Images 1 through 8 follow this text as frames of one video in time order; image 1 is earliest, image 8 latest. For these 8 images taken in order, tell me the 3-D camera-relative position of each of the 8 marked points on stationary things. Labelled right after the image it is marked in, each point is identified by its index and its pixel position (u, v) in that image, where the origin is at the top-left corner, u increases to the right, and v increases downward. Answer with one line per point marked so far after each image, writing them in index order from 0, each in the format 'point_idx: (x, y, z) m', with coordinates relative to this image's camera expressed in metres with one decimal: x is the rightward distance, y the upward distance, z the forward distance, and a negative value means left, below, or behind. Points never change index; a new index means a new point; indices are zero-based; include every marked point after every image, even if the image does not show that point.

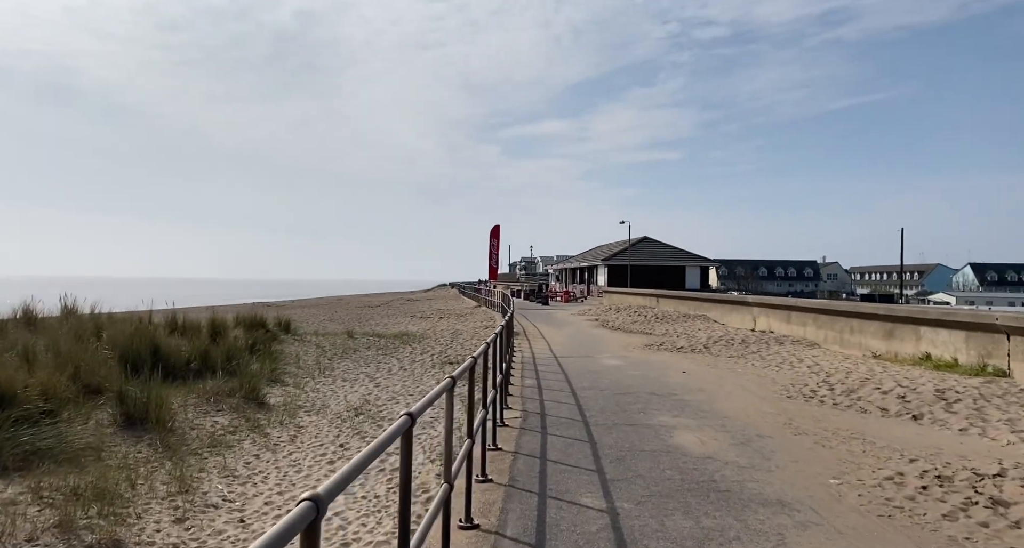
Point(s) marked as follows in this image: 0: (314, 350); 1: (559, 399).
0: (-5.0, -1.9, +15.5) m
1: (+0.6, -1.6, +8.1) m
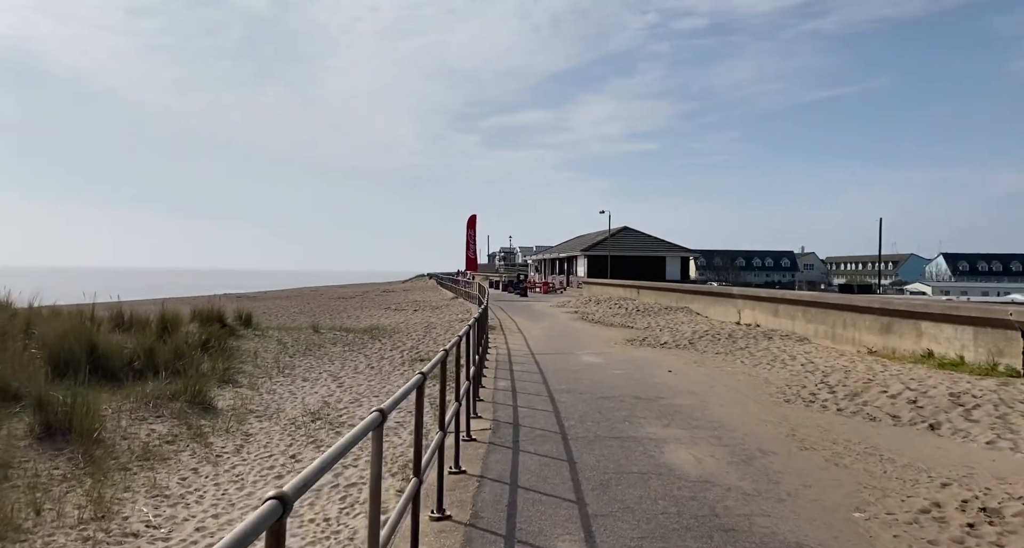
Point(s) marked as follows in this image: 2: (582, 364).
0: (-5.6, -1.7, +14.5) m
1: (+0.3, -1.5, +7.3) m
2: (+1.2, -1.6, +10.6) m
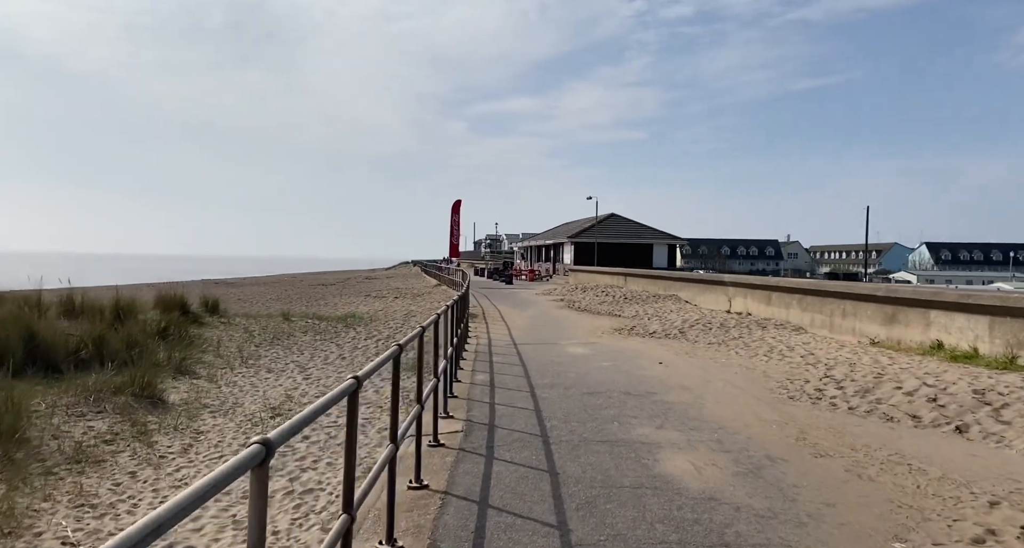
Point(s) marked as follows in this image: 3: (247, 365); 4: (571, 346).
0: (-6.0, -1.3, +13.6) m
1: (0.0, -1.4, +6.6) m
2: (+0.9, -1.3, +9.9) m
3: (-4.9, -1.7, +11.4) m
4: (+1.0, -1.3, +11.0) m
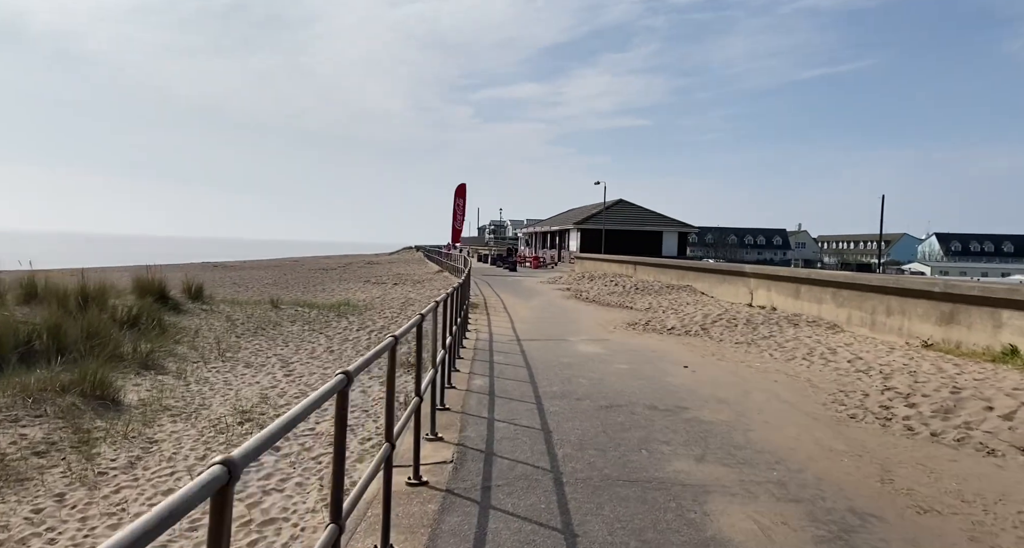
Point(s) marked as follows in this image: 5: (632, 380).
0: (-5.9, -1.0, +12.6) m
1: (+0.1, -1.3, +5.5) m
2: (+0.9, -1.2, +8.8) m
3: (-4.8, -1.4, +10.4) m
4: (+1.1, -1.1, +9.9) m
5: (+1.4, -1.2, +7.0) m
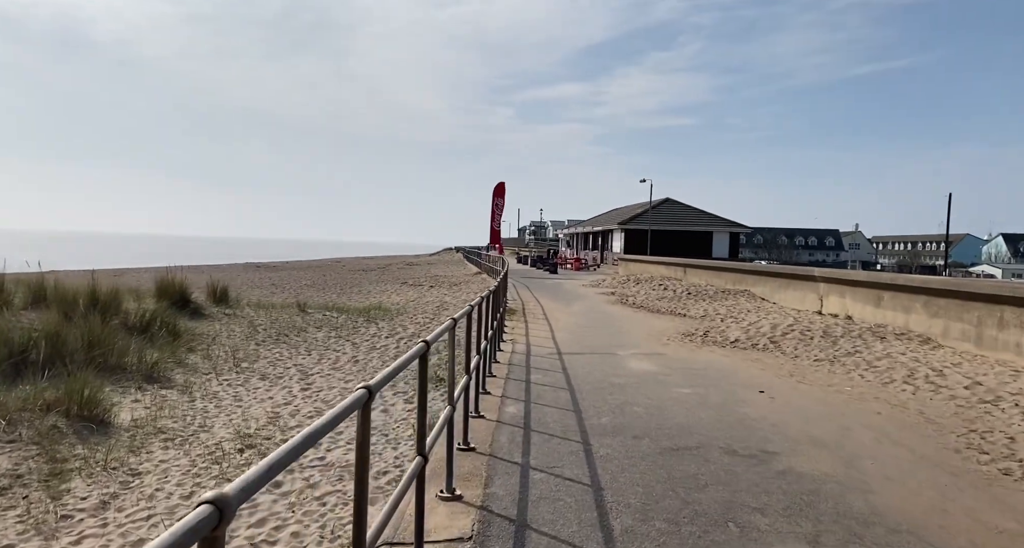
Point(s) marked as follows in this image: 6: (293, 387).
0: (-5.1, -1.1, +11.8) m
1: (+0.3, -1.3, +4.4) m
2: (+1.4, -1.2, +7.6) m
3: (-4.2, -1.5, +9.5) m
4: (+1.7, -1.2, +8.6) m
5: (+1.7, -1.3, +5.8) m
6: (-3.2, -1.6, +9.0) m
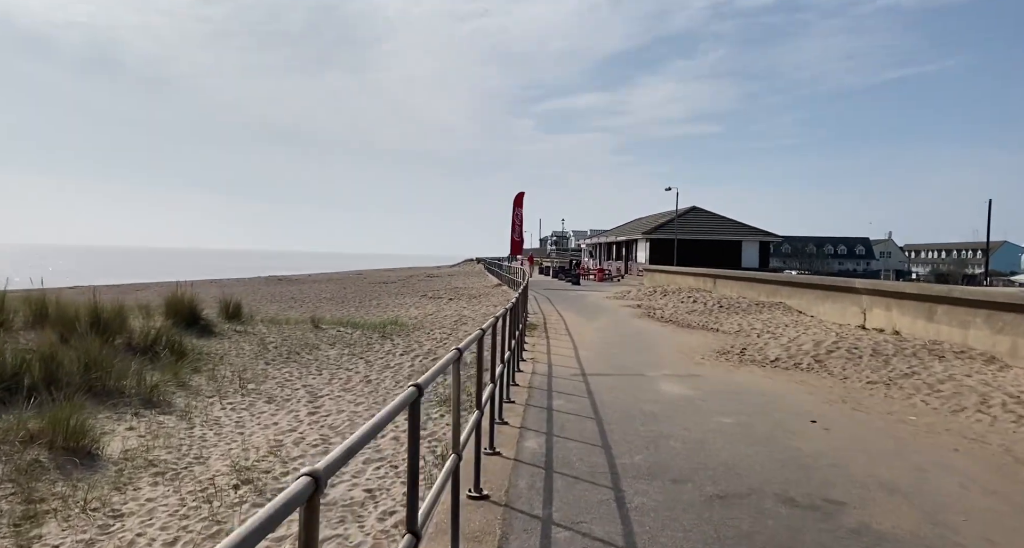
0: (-4.7, -1.4, +11.3) m
1: (+0.5, -1.4, +3.7) m
2: (+1.7, -1.4, +6.9) m
3: (-3.9, -1.7, +9.0) m
4: (+1.9, -1.3, +7.9) m
5: (+1.9, -1.4, +5.1) m
6: (-2.9, -1.9, +8.5) m
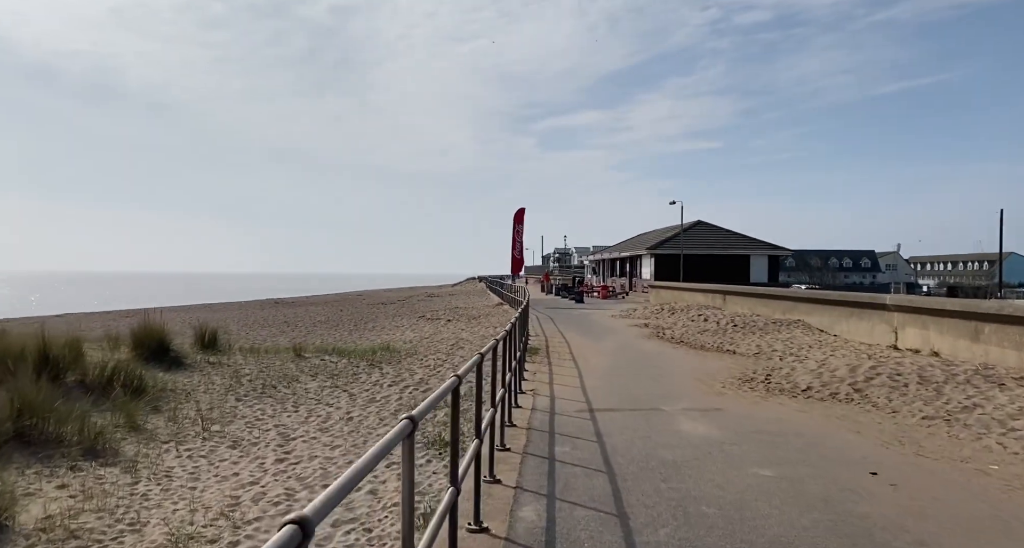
0: (-4.8, -1.8, +10.3) m
1: (+0.4, -1.6, +2.6) m
2: (+1.6, -1.6, +5.9) m
3: (-4.0, -2.1, +8.0) m
4: (+1.9, -1.6, +6.9) m
5: (+1.9, -1.5, +4.0) m
6: (-2.9, -2.2, +7.4) m
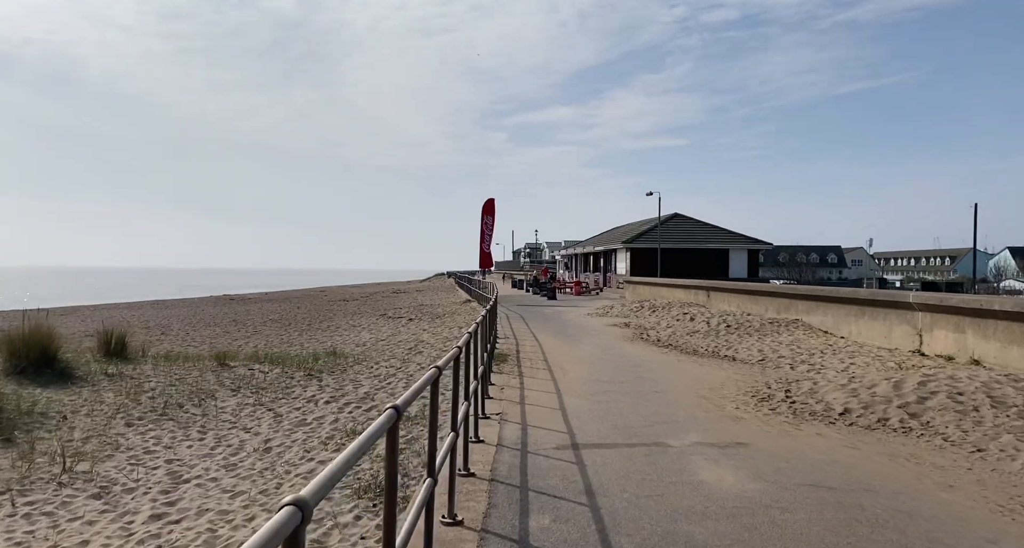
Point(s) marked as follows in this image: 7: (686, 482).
0: (-5.3, -1.7, +8.3) m
1: (+0.2, -1.5, +0.9) m
2: (+1.3, -1.5, +4.1) m
3: (-4.3, -2.0, +6.0) m
4: (+1.5, -1.5, +5.1) m
5: (+1.6, -1.5, +2.3) m
6: (-3.3, -2.1, +5.5) m
7: (+1.3, -1.5, +4.6) m
